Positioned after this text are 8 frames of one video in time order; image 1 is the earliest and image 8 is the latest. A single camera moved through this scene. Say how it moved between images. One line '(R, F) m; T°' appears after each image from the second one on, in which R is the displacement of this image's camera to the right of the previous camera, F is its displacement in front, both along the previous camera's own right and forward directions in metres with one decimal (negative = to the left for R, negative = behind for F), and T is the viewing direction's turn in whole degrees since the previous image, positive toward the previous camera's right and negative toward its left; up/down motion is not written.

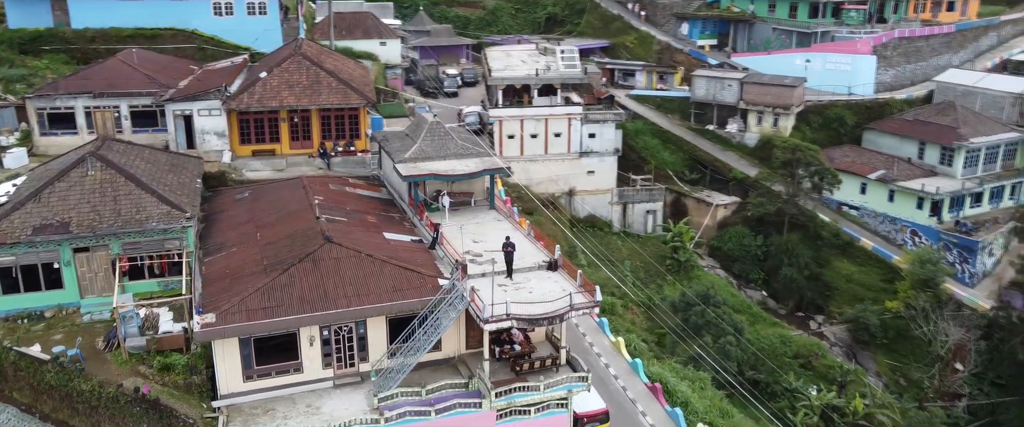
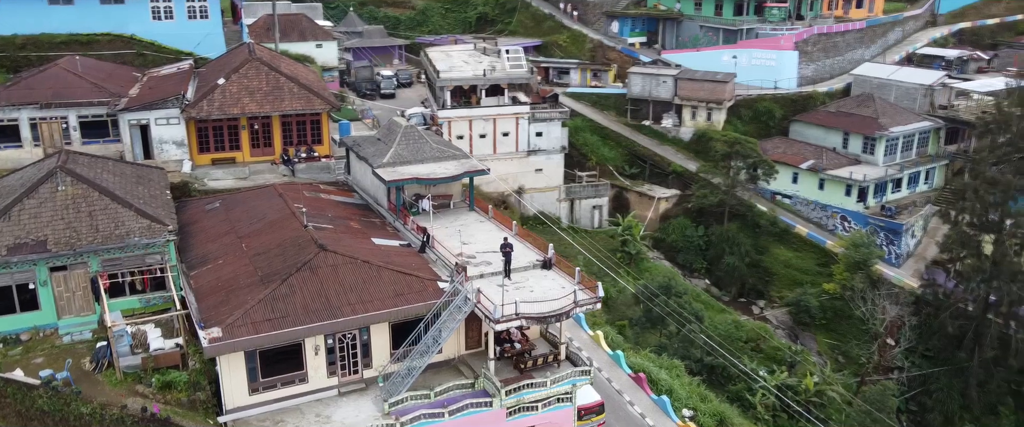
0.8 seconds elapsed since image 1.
(-1.9, -0.3) m; +6°
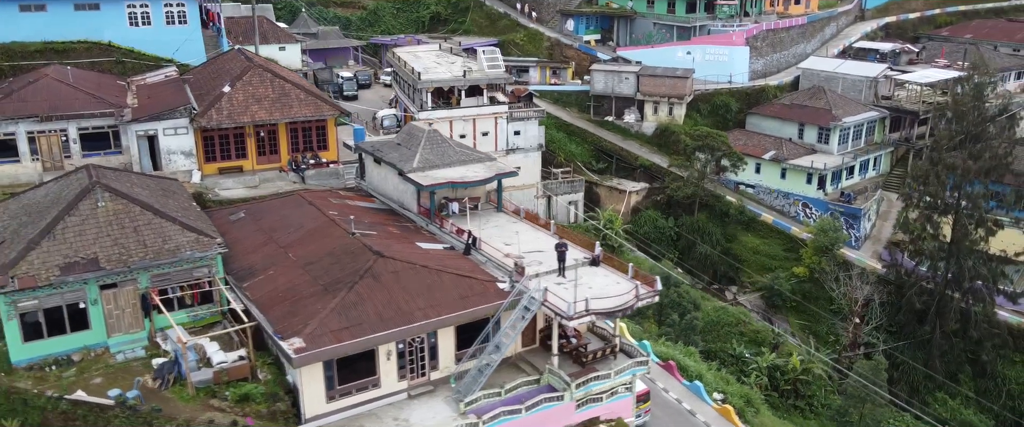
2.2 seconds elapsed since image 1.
(-3.1, -0.5) m; +6°
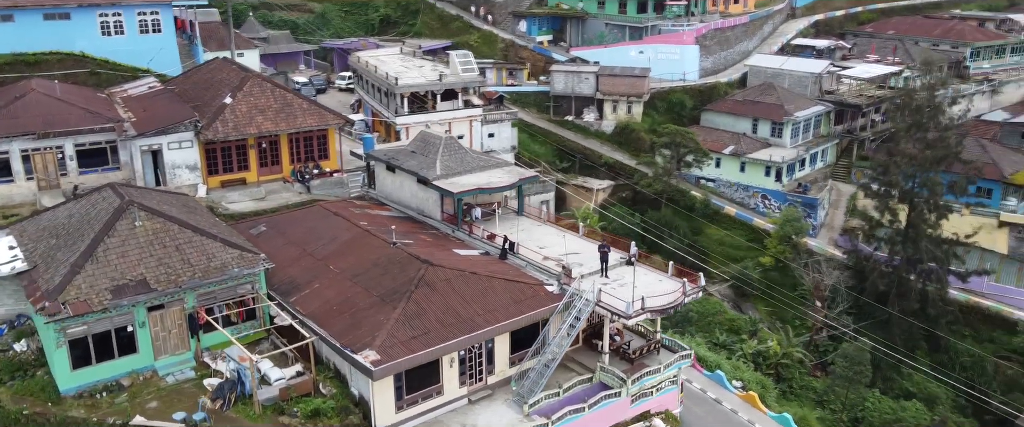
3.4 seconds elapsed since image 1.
(-3.0, -0.3) m; +6°
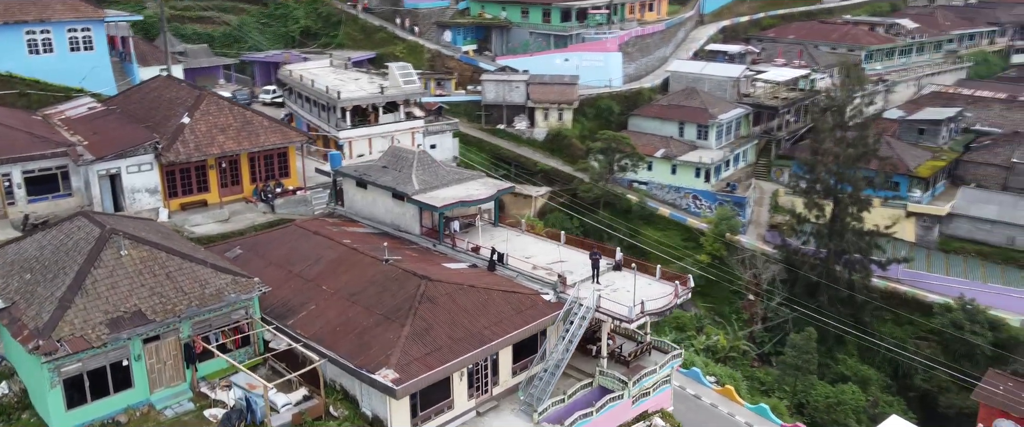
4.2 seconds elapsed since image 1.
(-2.2, -0.2) m; +7°
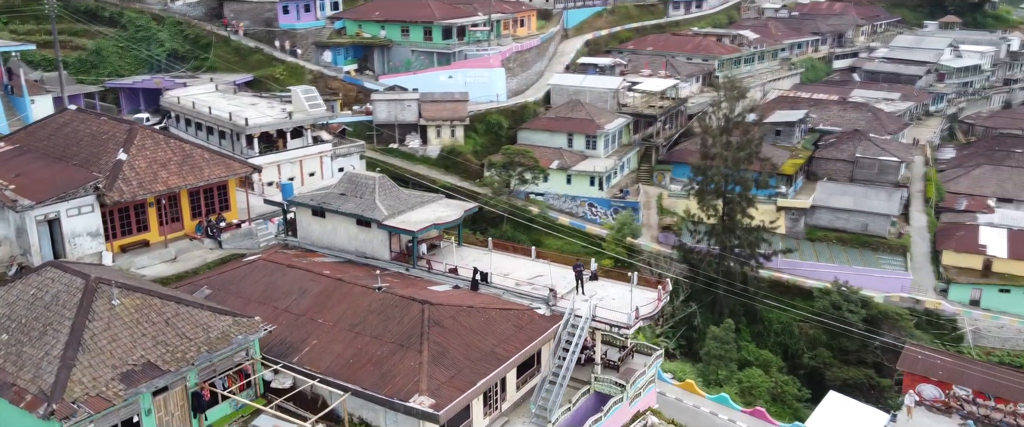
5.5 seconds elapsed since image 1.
(-3.7, -0.2) m; +11°
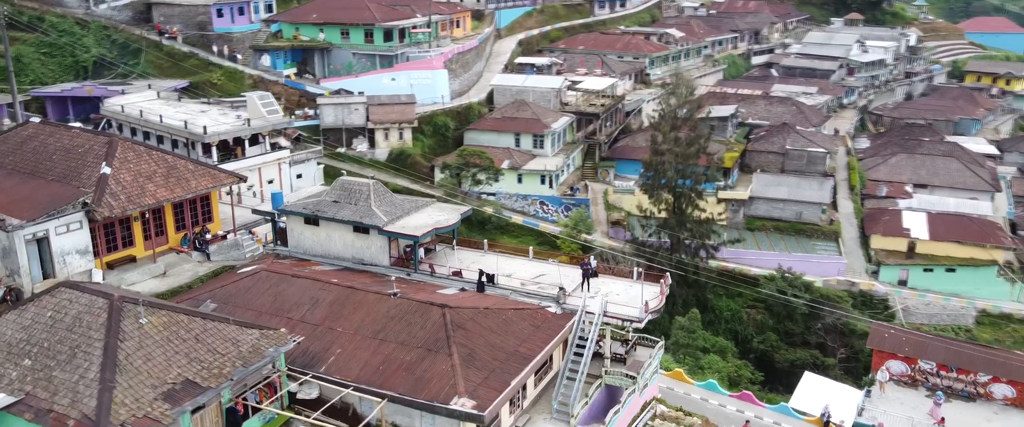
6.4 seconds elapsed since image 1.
(-2.4, -0.3) m; +6°
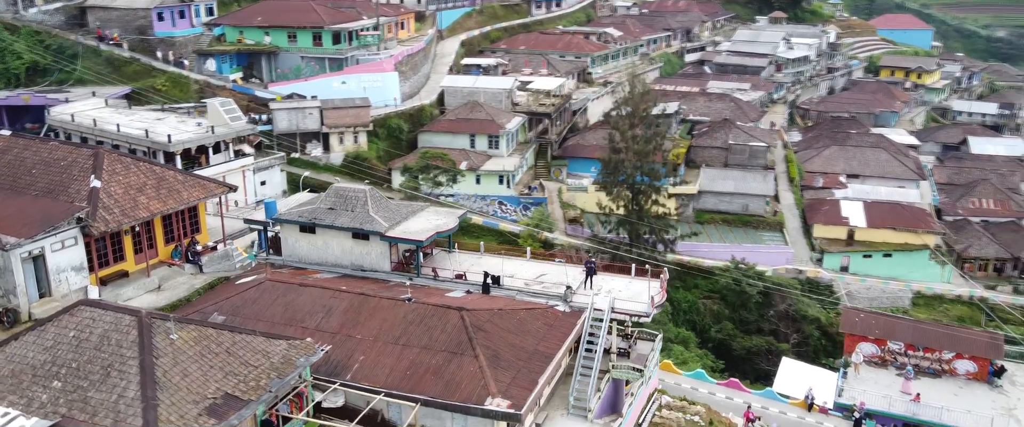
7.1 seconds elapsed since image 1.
(-2.2, -0.3) m; +5°
